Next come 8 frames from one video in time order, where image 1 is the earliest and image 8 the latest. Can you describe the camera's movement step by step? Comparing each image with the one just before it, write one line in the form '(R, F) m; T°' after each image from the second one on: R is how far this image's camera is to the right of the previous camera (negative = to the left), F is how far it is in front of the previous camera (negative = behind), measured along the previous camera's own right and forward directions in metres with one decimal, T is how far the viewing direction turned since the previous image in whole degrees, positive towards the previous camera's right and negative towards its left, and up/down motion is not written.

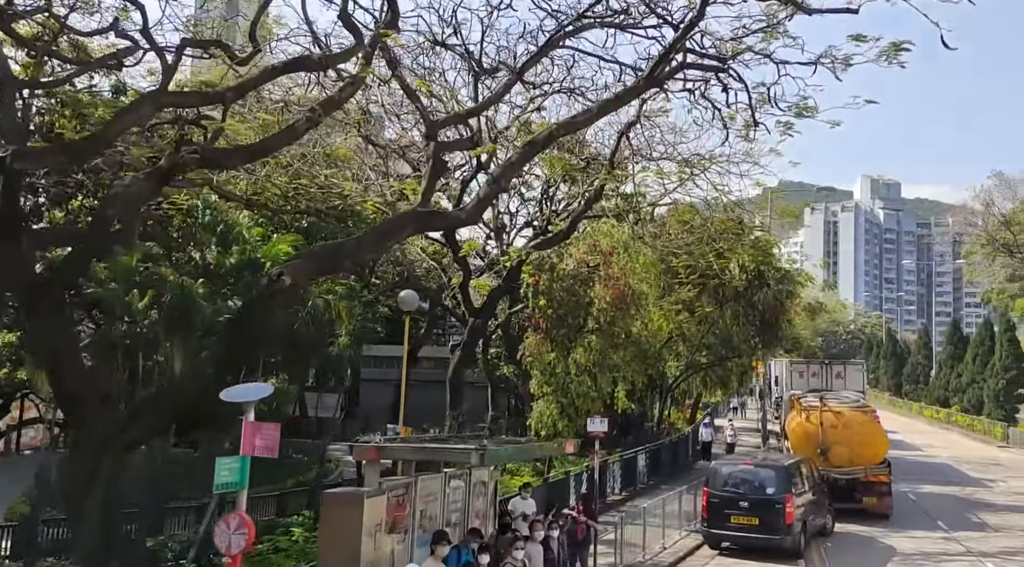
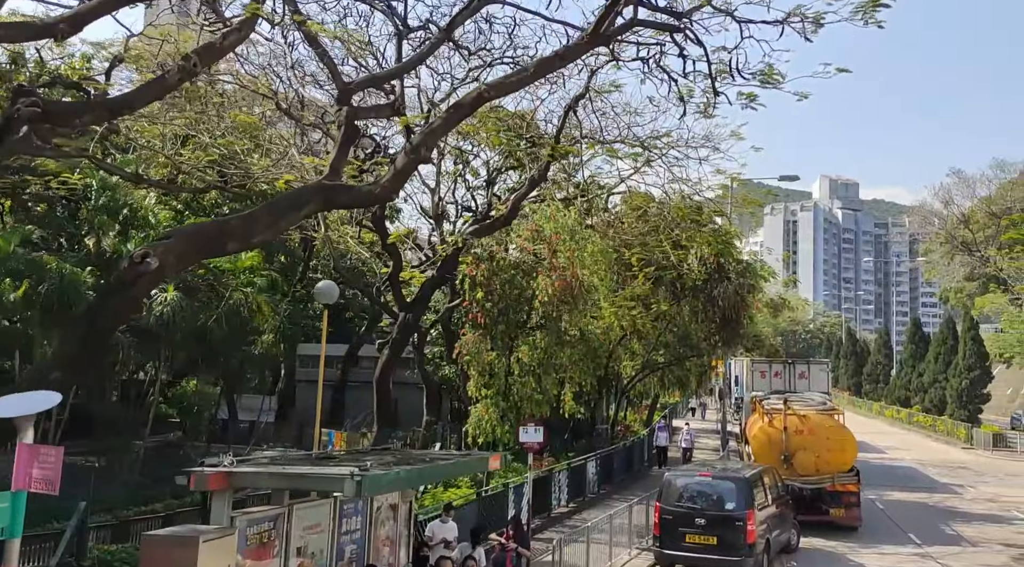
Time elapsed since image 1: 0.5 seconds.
(+0.5, +1.7) m; +2°
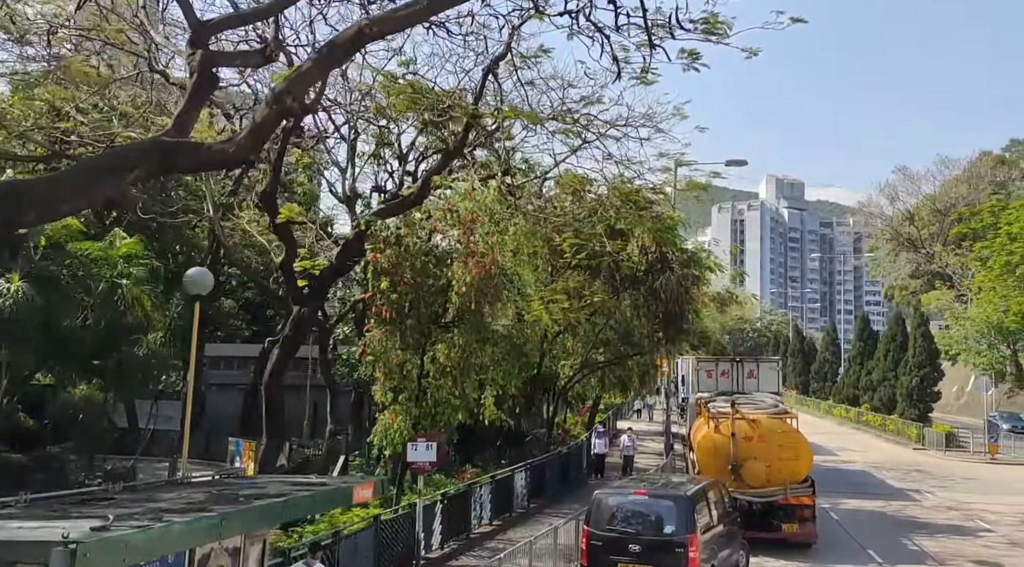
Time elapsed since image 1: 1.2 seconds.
(+0.6, +2.0) m; +3°
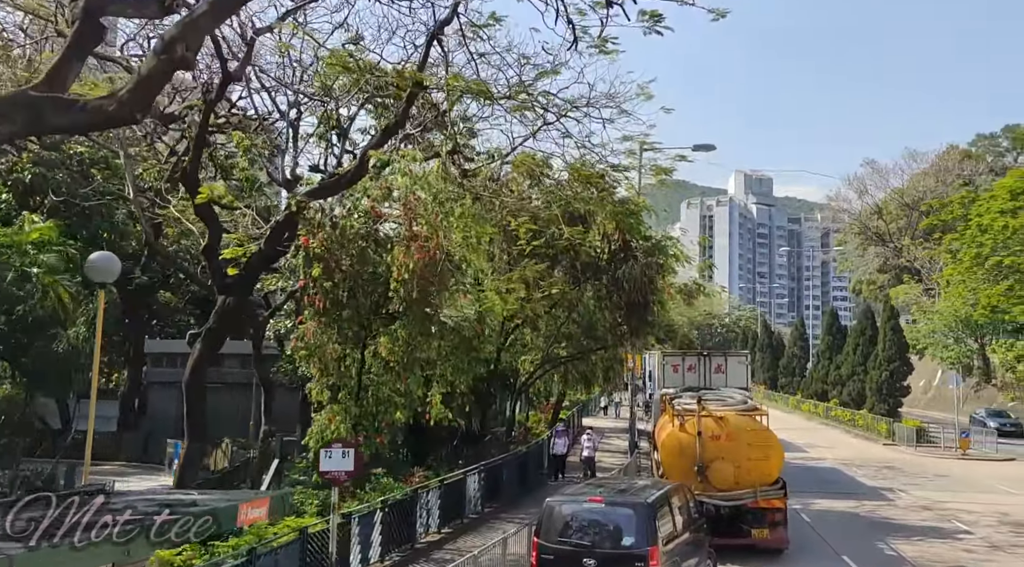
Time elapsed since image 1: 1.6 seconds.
(+0.3, +1.2) m; +2°
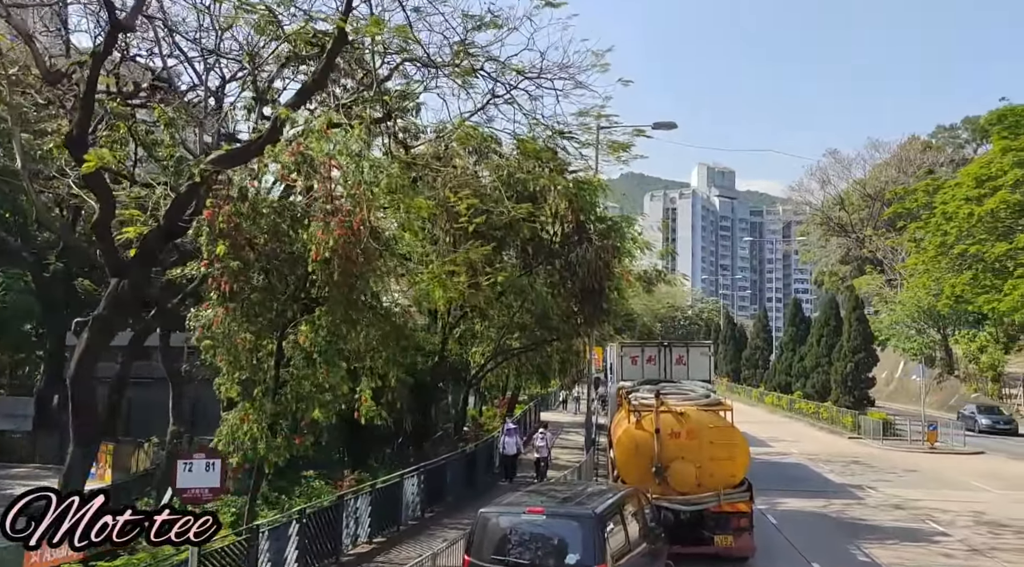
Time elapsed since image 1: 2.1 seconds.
(+0.4, +1.4) m; +2°
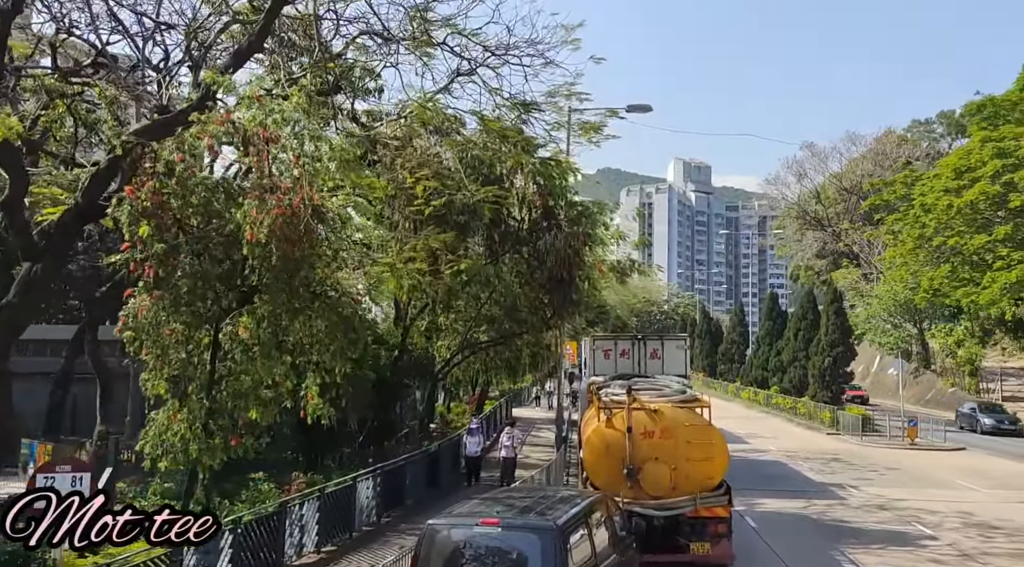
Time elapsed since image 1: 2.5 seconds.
(+0.2, +1.0) m; +1°
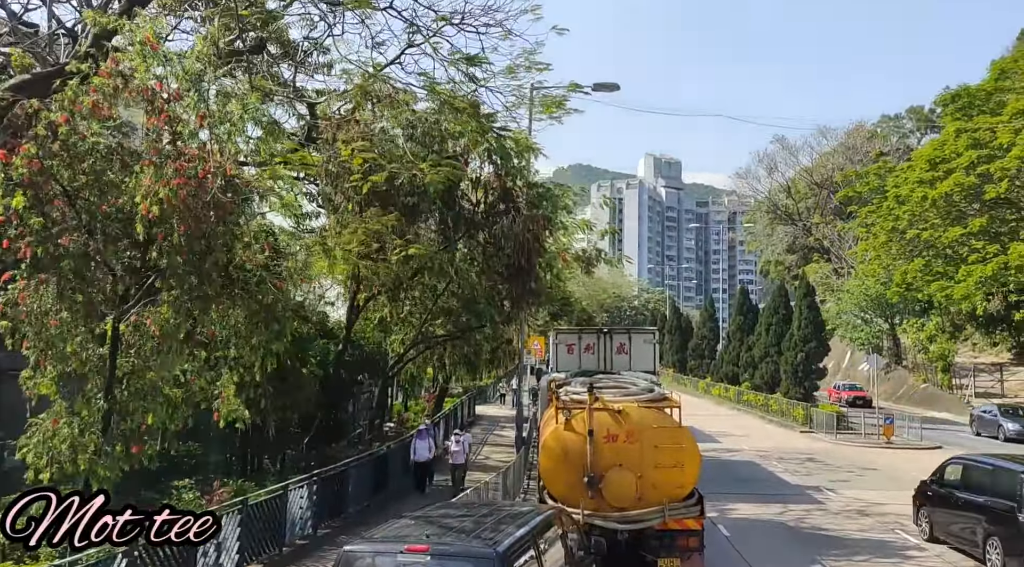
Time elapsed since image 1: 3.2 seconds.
(+0.3, +1.3) m; +2°
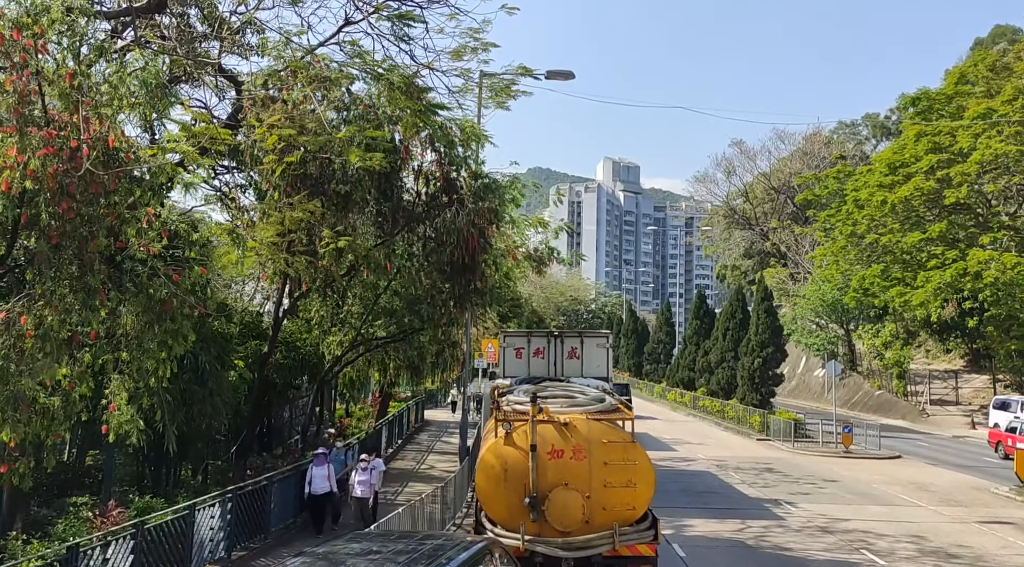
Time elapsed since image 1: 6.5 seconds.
(+0.2, +1.1) m; +3°
